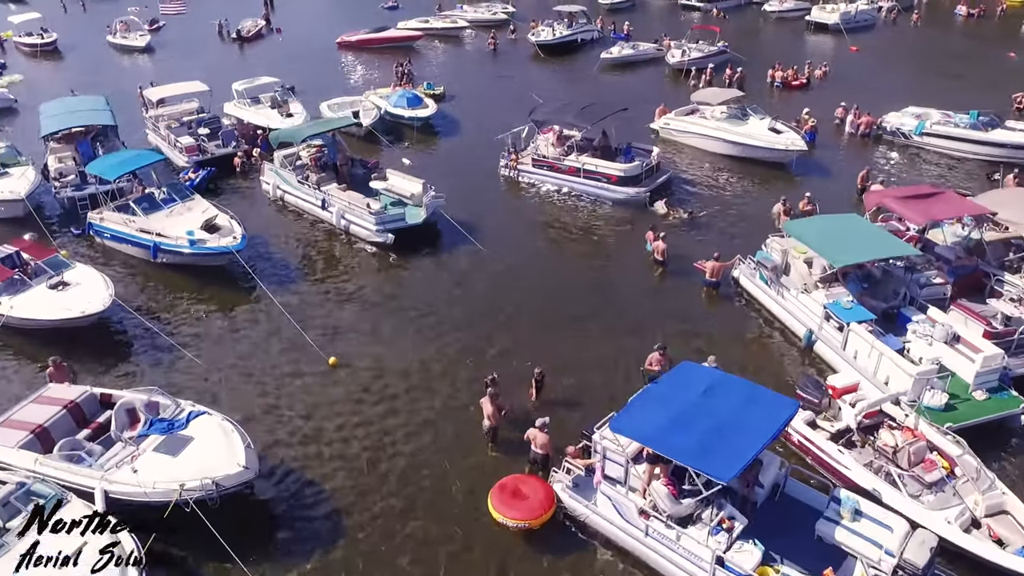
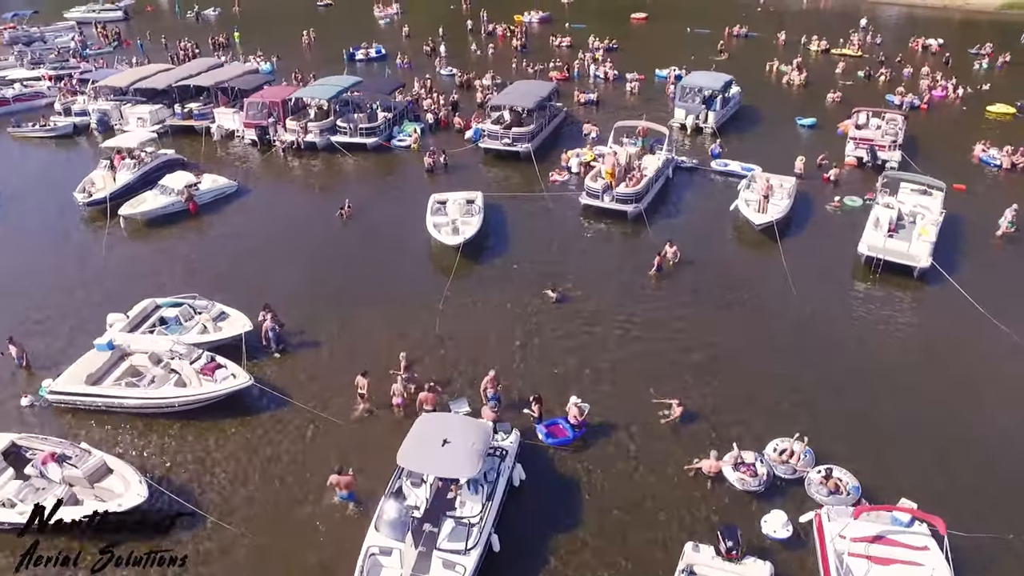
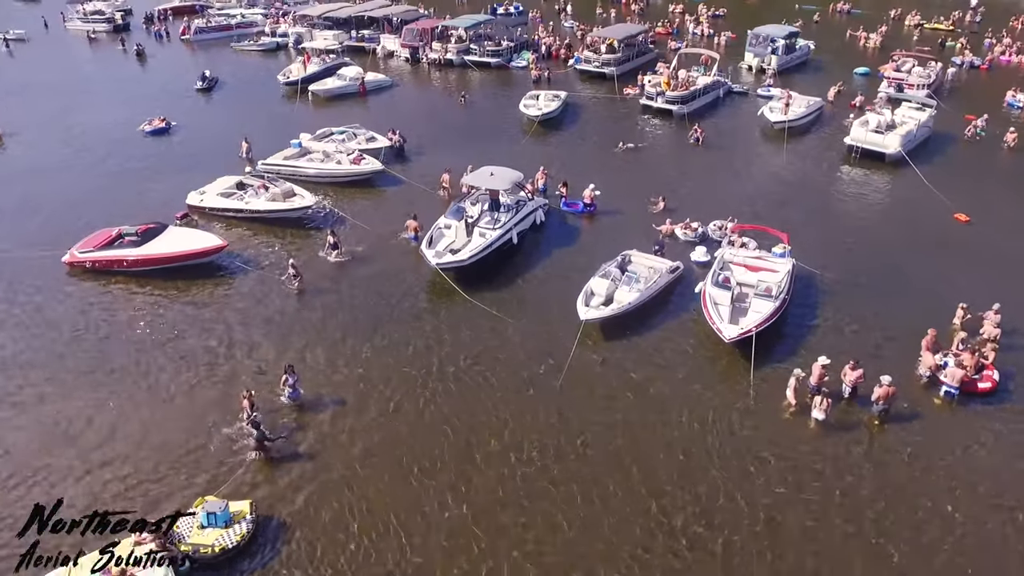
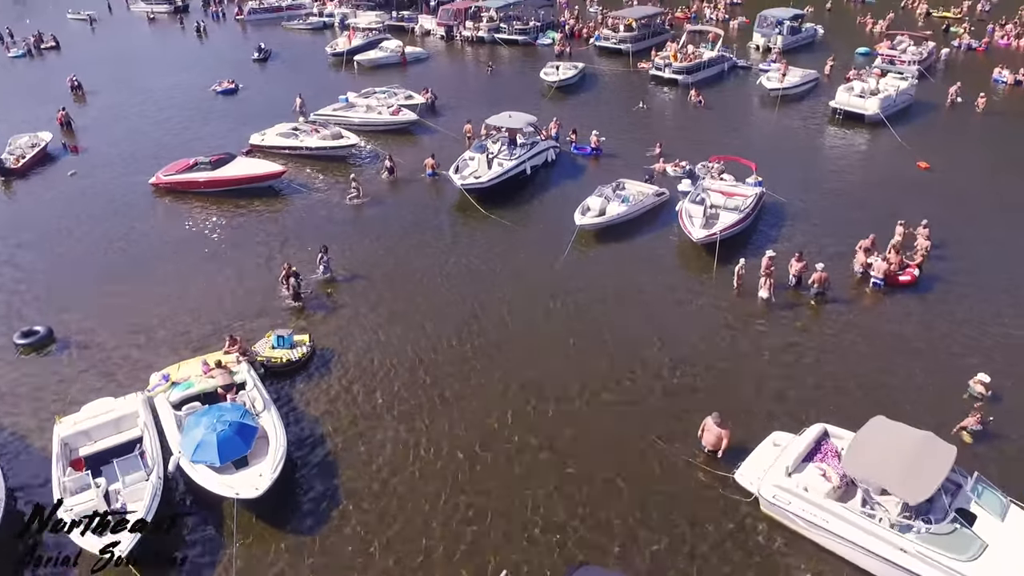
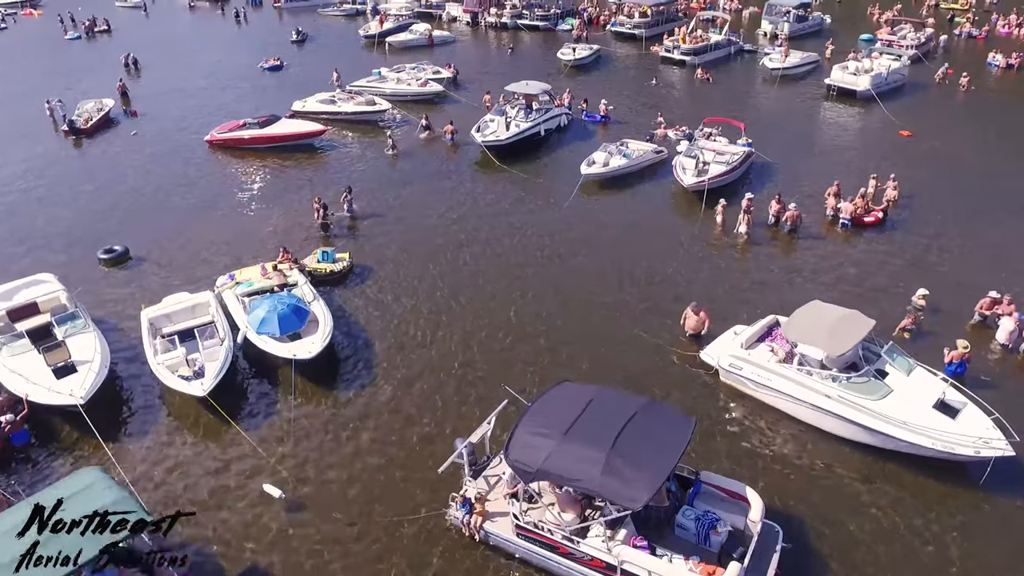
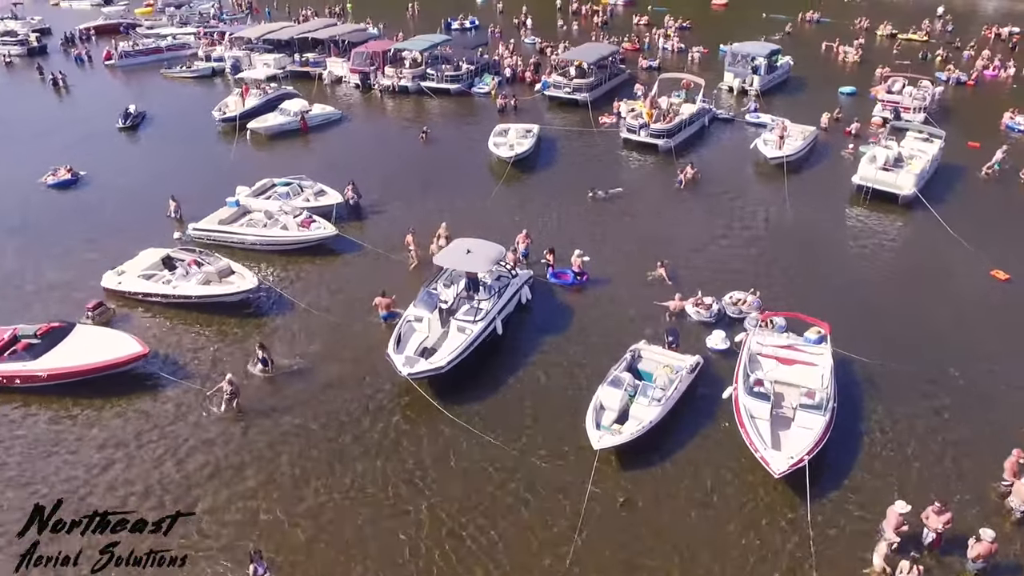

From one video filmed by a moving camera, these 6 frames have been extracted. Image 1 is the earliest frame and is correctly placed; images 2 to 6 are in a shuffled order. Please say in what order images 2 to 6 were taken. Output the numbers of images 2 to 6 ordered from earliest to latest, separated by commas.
5, 4, 3, 6, 2
